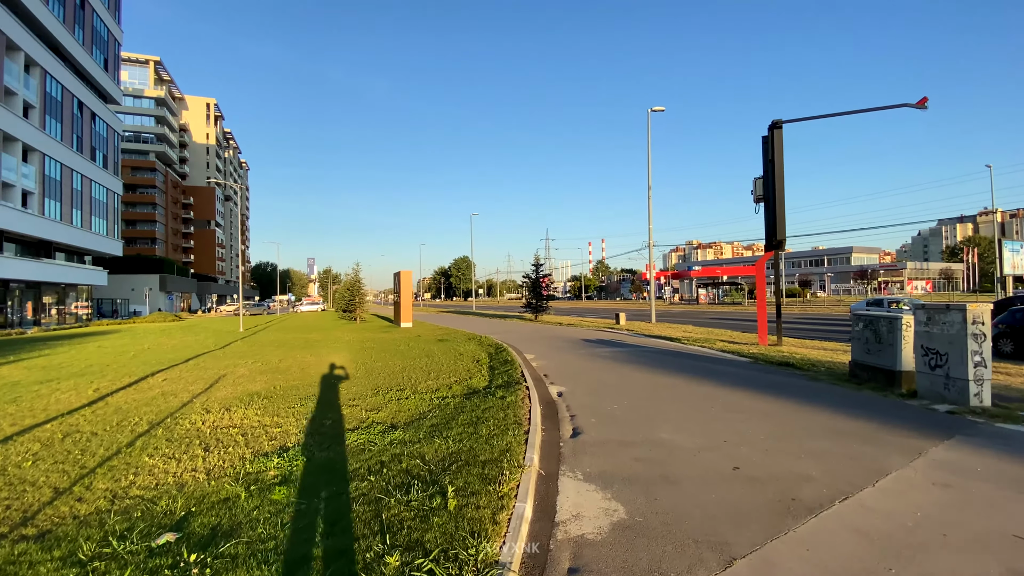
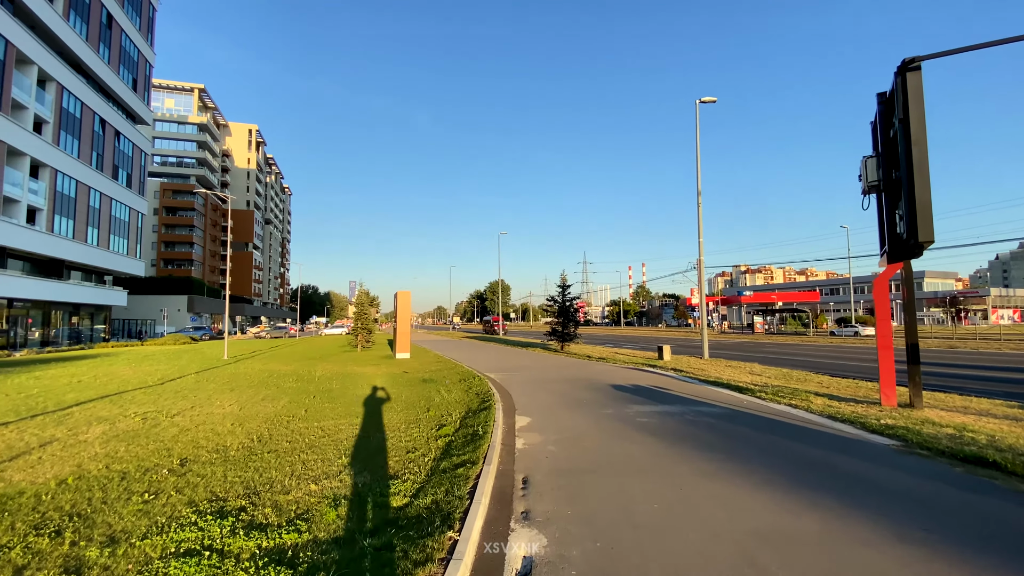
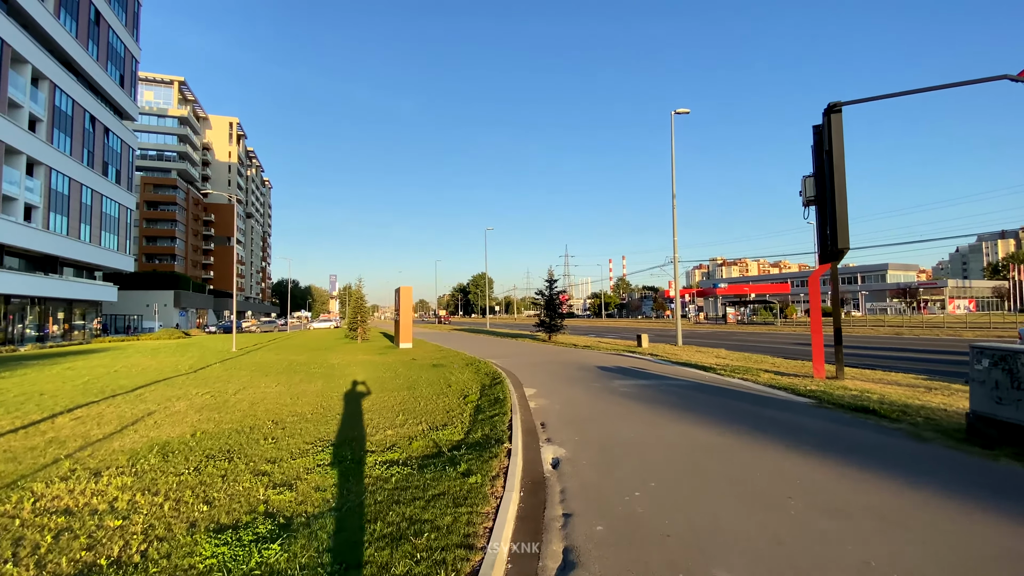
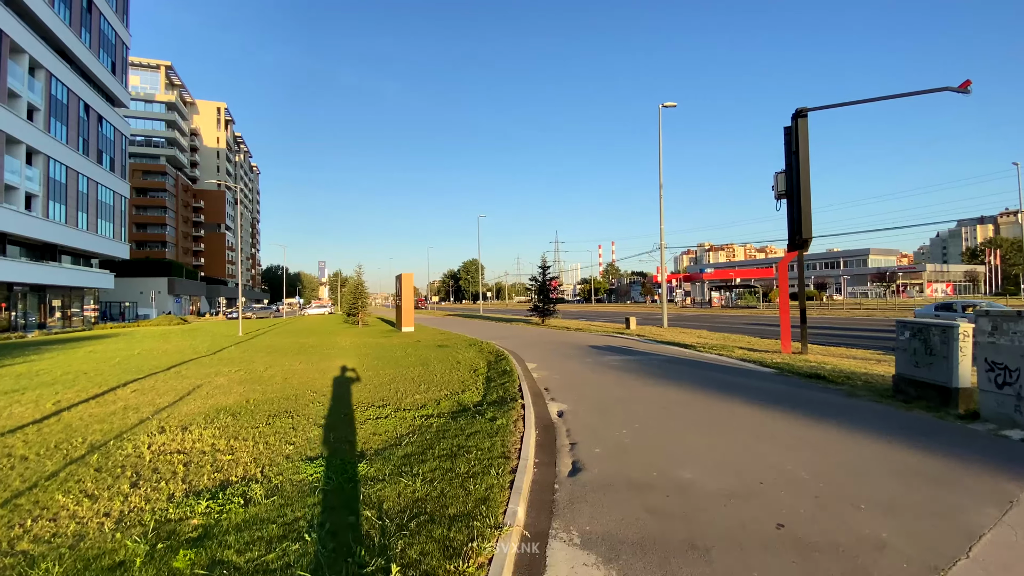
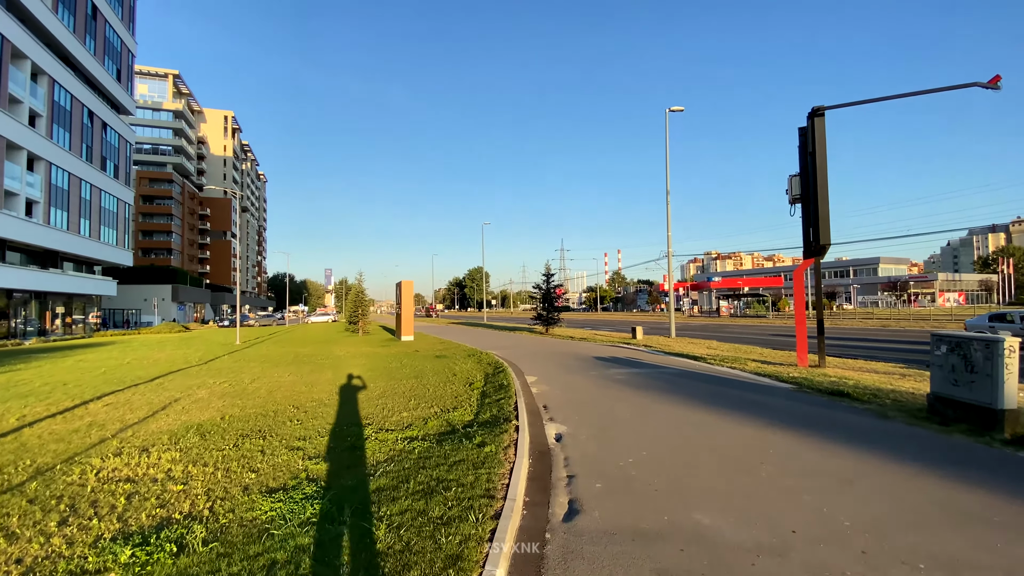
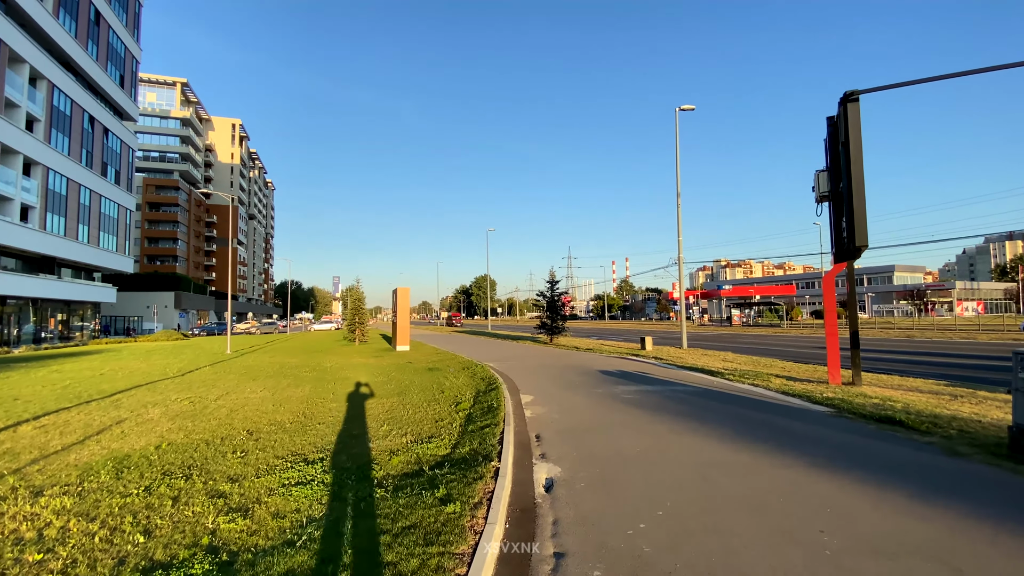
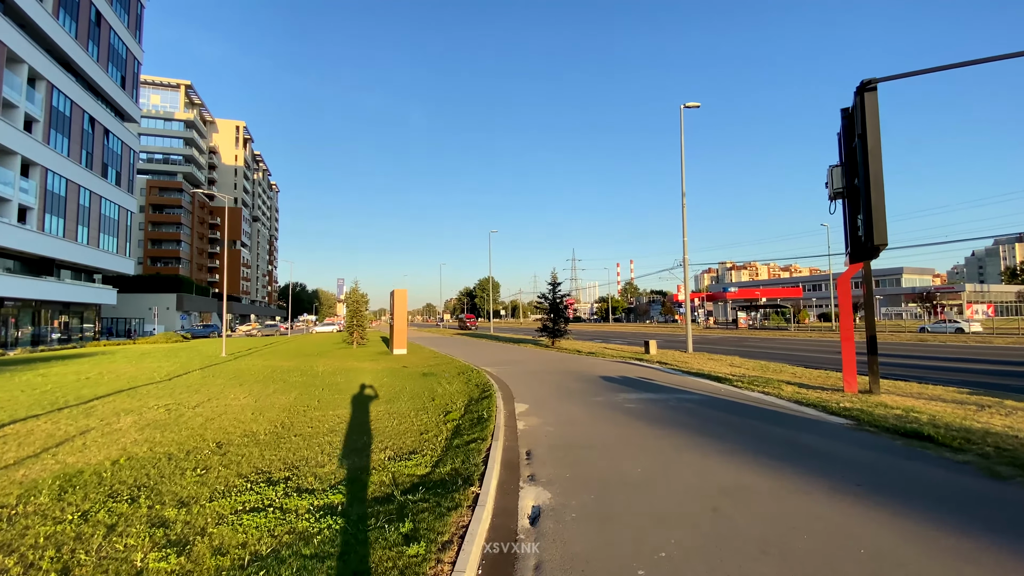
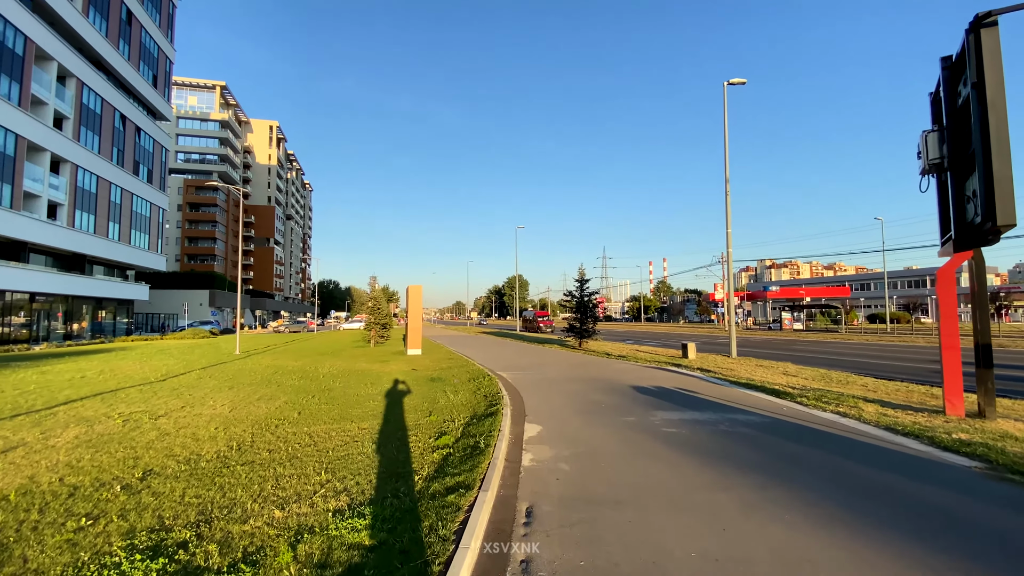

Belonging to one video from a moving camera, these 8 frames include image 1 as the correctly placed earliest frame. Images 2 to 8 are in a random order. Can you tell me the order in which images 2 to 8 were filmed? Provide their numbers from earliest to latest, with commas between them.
4, 5, 3, 6, 7, 2, 8
